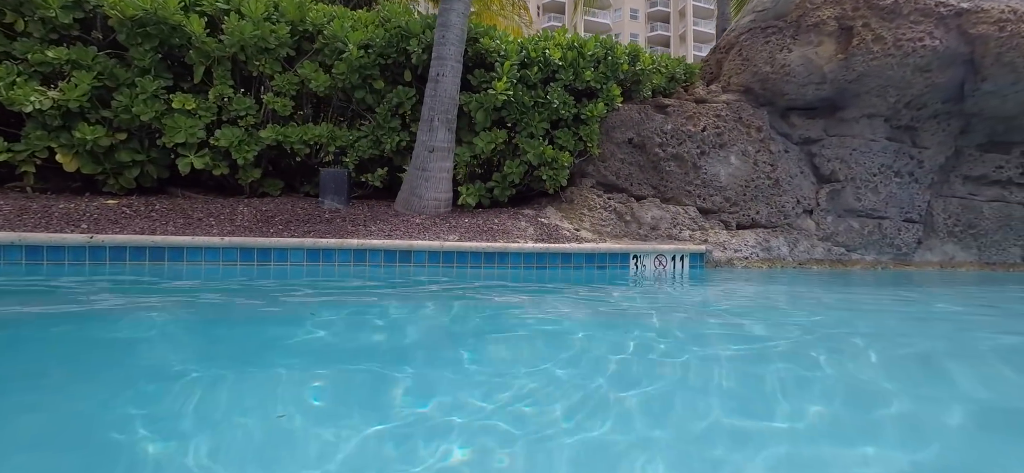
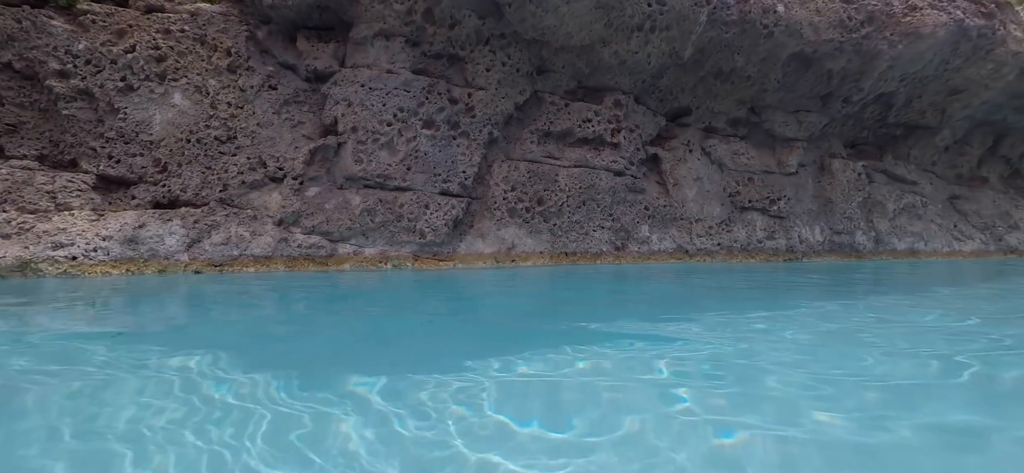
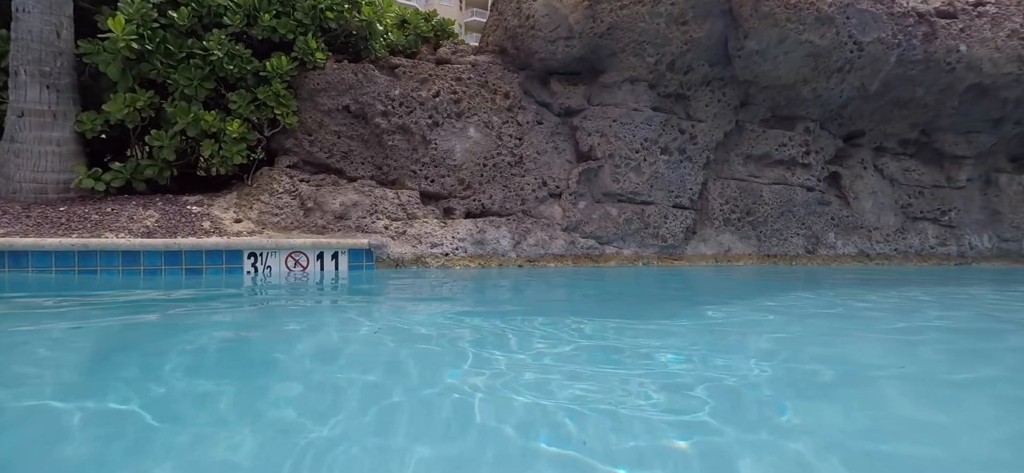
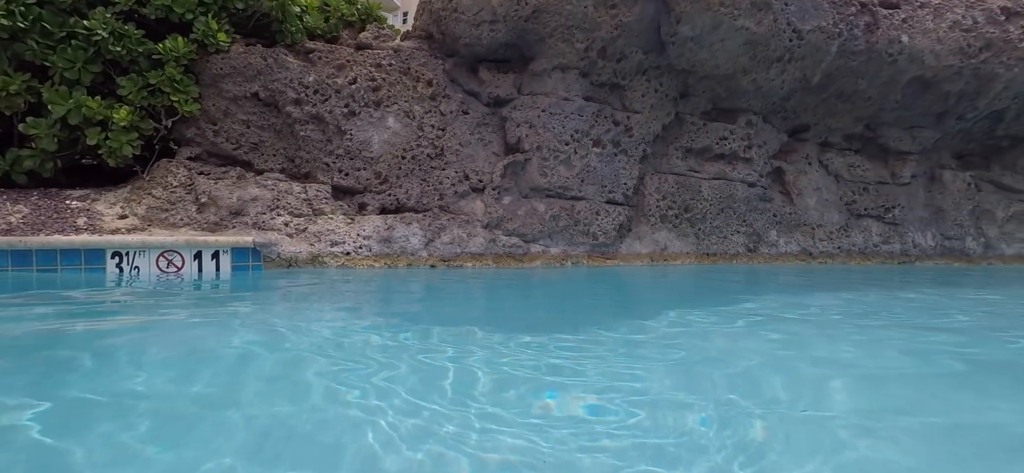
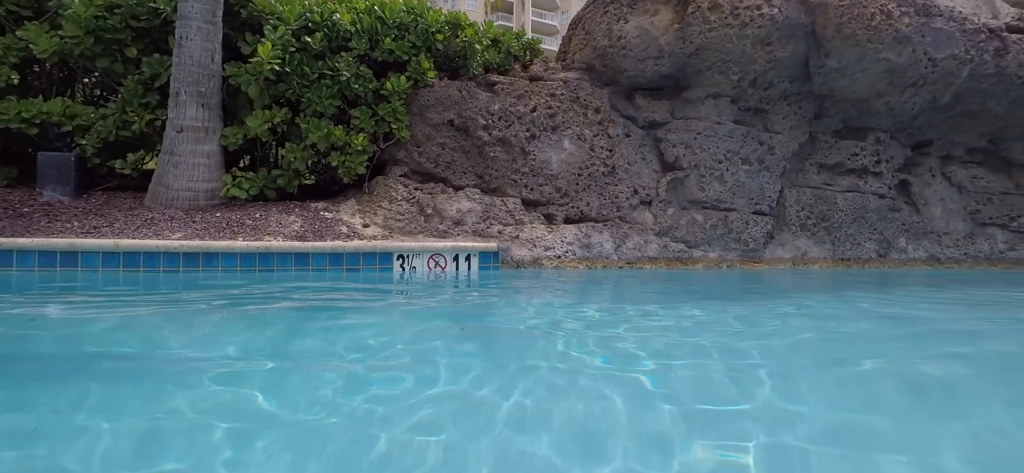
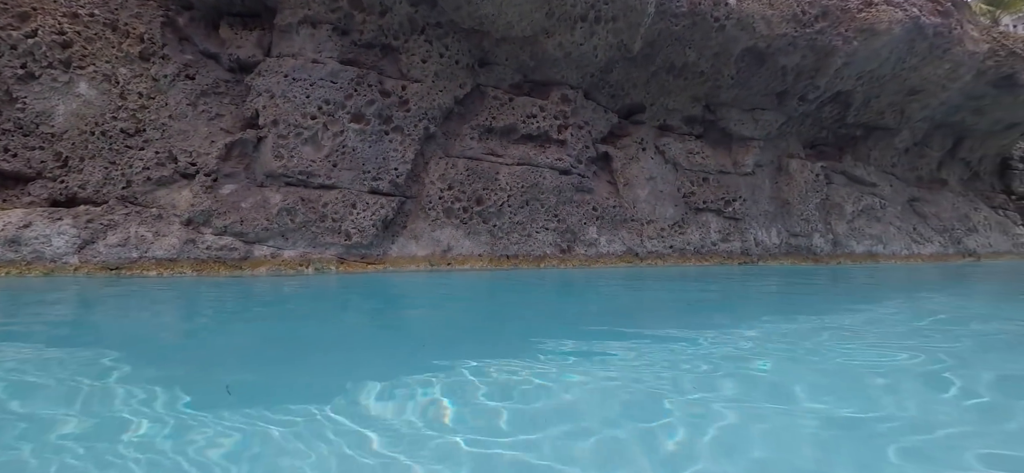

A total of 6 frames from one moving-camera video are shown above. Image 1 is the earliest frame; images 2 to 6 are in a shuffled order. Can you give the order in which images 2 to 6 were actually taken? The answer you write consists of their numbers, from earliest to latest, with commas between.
5, 3, 4, 2, 6
